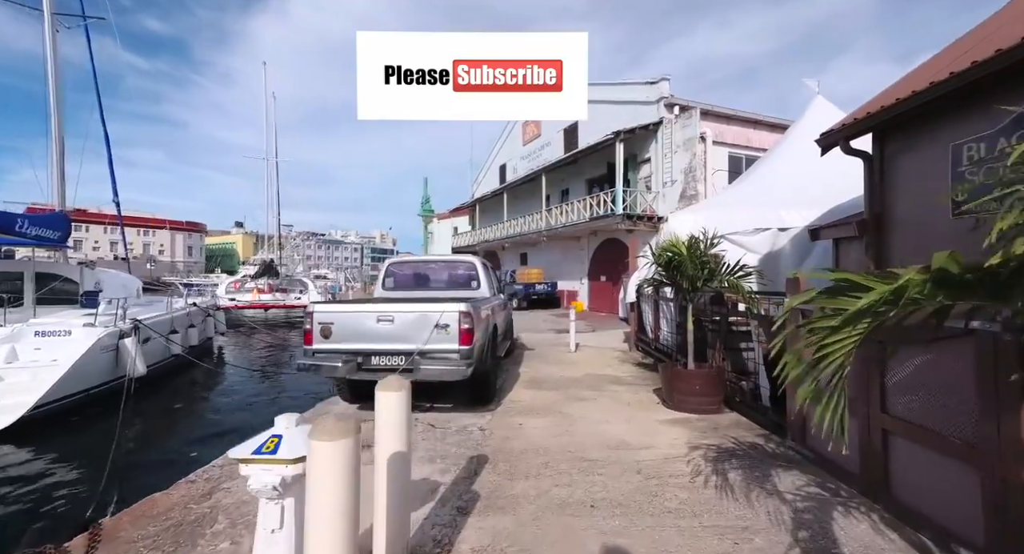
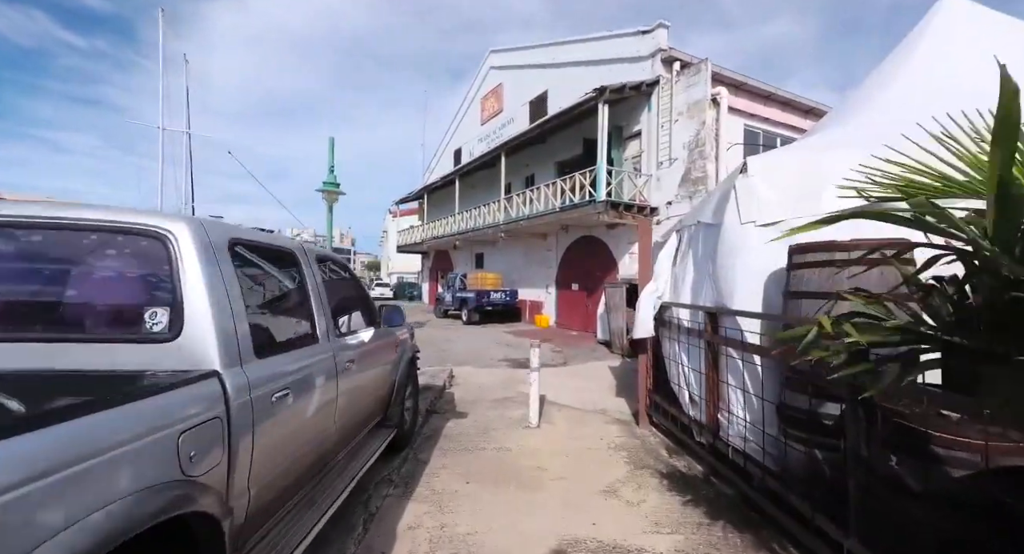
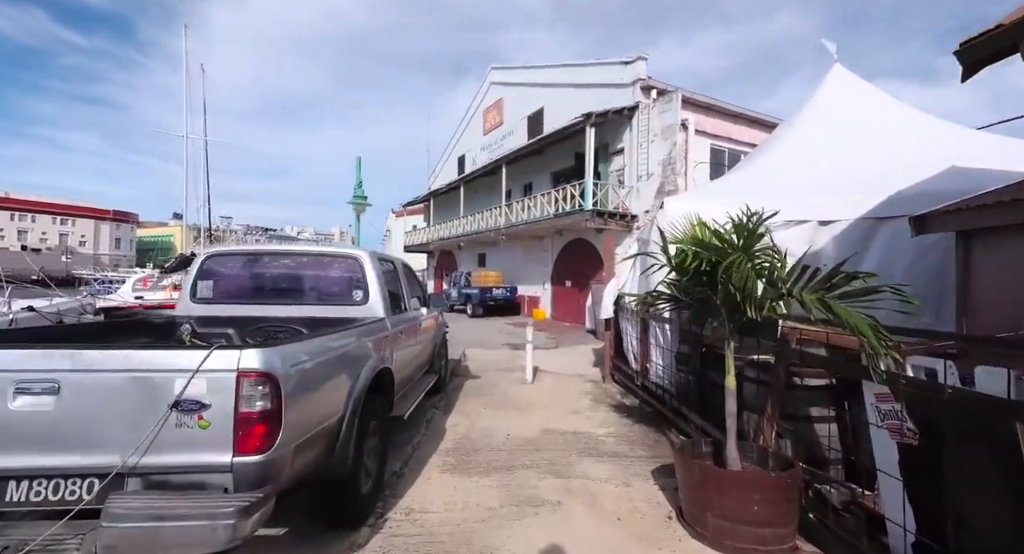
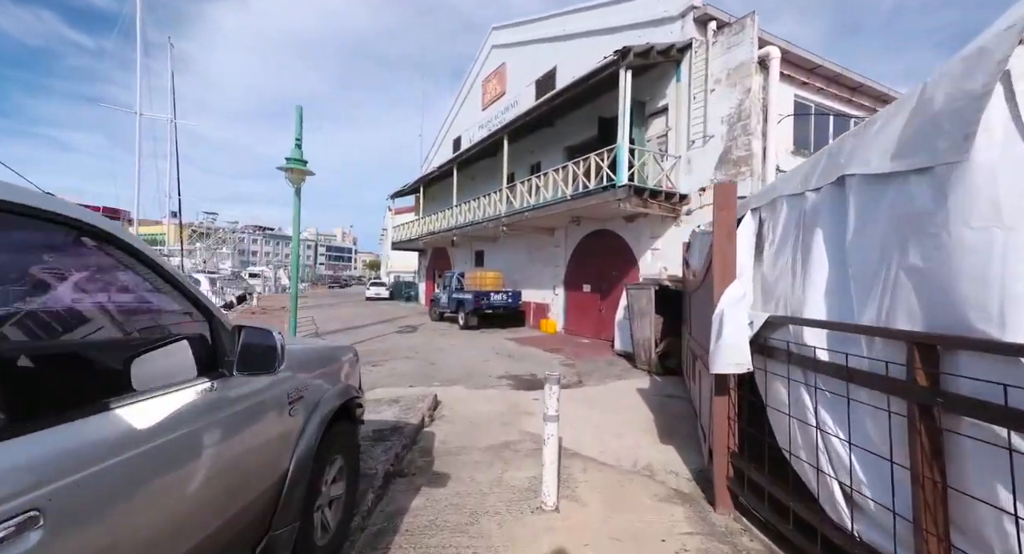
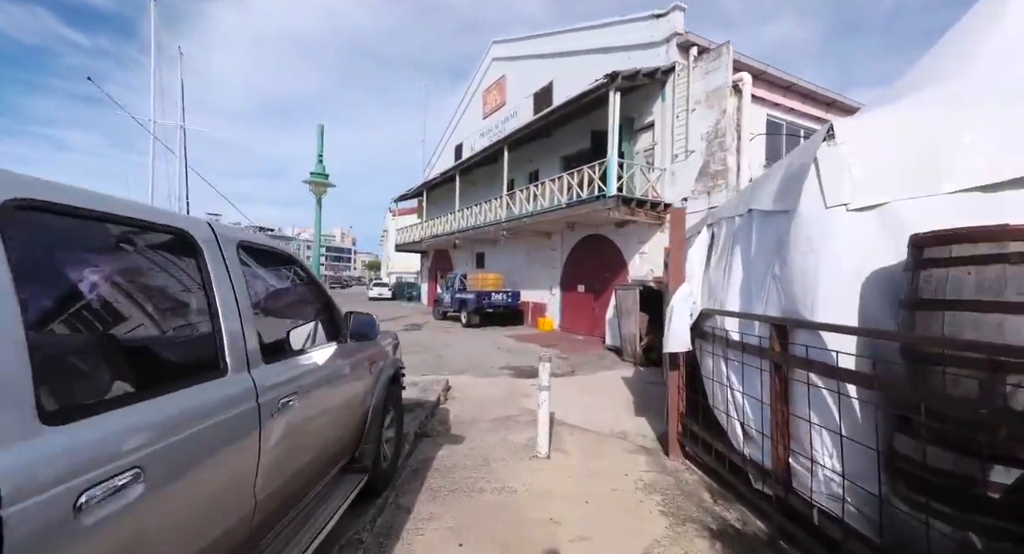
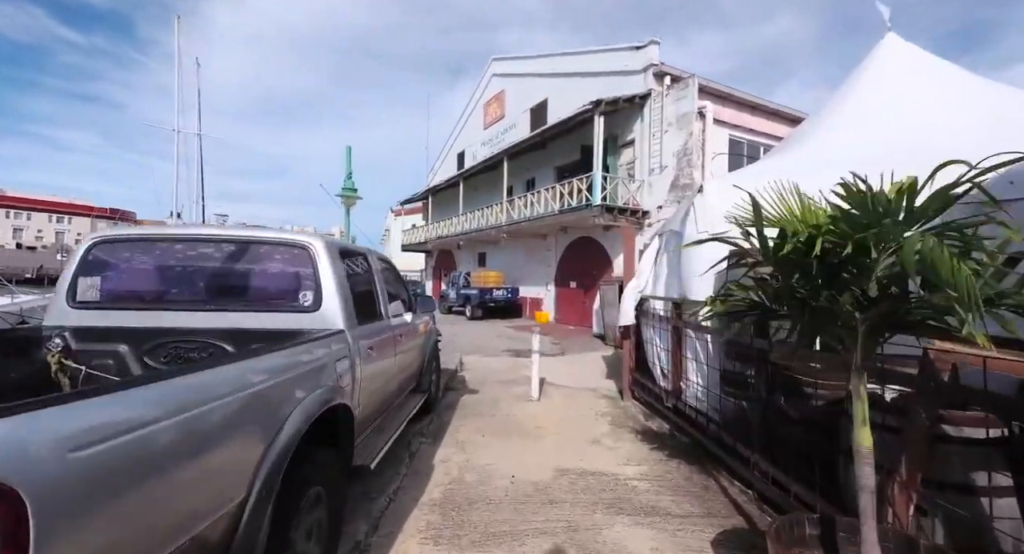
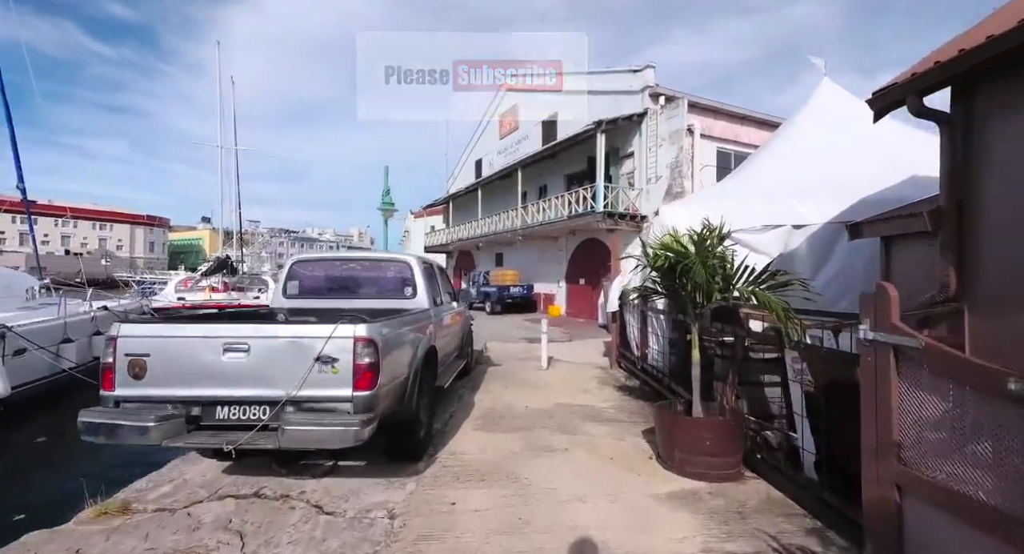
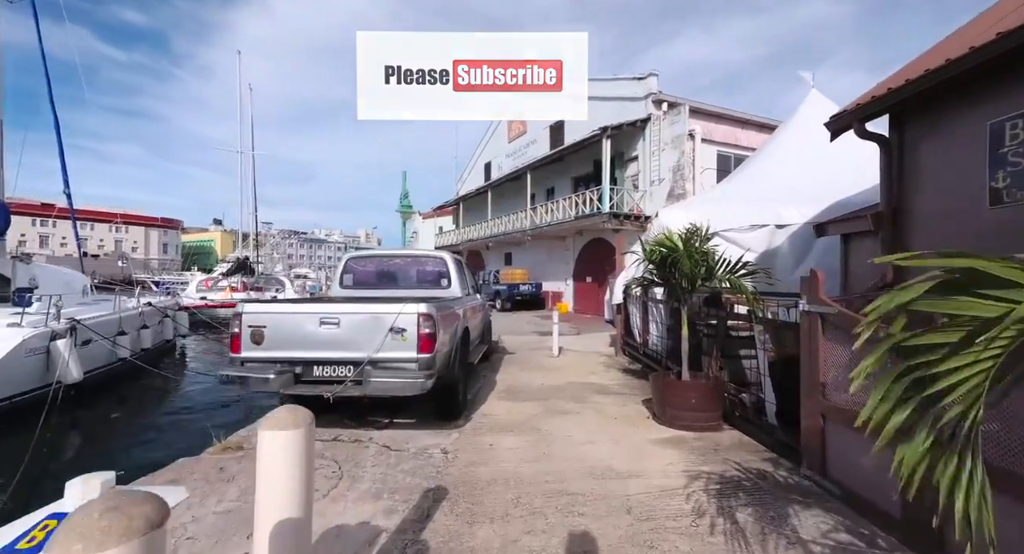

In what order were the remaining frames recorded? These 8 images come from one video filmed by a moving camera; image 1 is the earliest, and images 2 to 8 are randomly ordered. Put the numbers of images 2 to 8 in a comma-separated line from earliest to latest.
8, 7, 3, 6, 2, 5, 4
